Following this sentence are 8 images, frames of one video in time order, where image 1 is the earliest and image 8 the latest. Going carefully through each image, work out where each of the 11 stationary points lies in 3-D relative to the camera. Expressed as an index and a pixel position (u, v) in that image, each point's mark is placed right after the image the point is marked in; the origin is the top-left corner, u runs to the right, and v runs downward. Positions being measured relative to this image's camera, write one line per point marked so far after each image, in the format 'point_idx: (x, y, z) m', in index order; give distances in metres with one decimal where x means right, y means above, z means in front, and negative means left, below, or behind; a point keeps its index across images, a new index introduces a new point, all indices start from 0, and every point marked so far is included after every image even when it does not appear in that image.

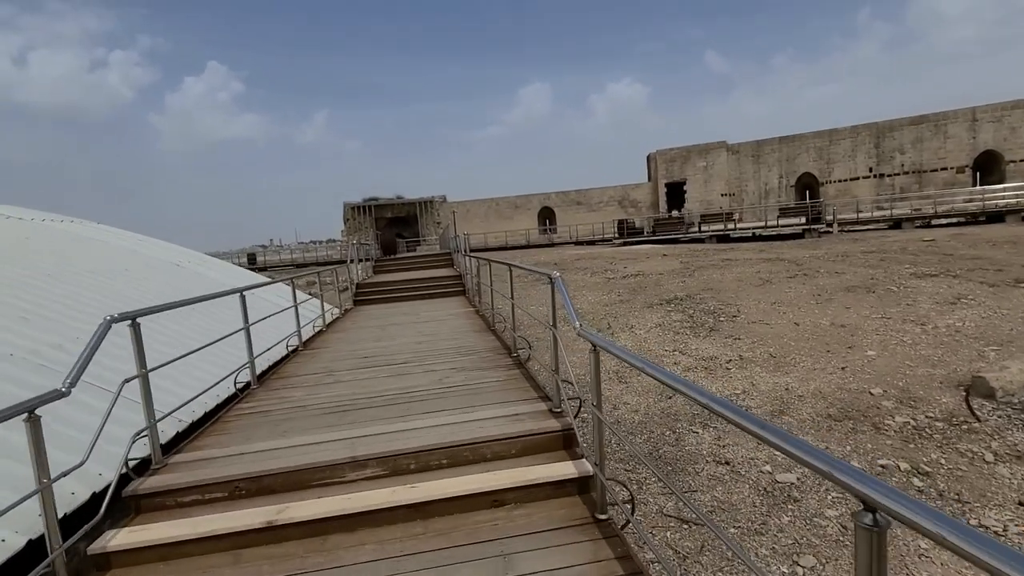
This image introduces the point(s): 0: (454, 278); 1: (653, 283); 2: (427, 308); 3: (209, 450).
0: (-1.6, +0.3, +14.7) m
1: (+3.5, +0.1, +13.1) m
2: (-1.9, -0.5, +11.7) m
3: (-2.1, -1.1, +3.7) m
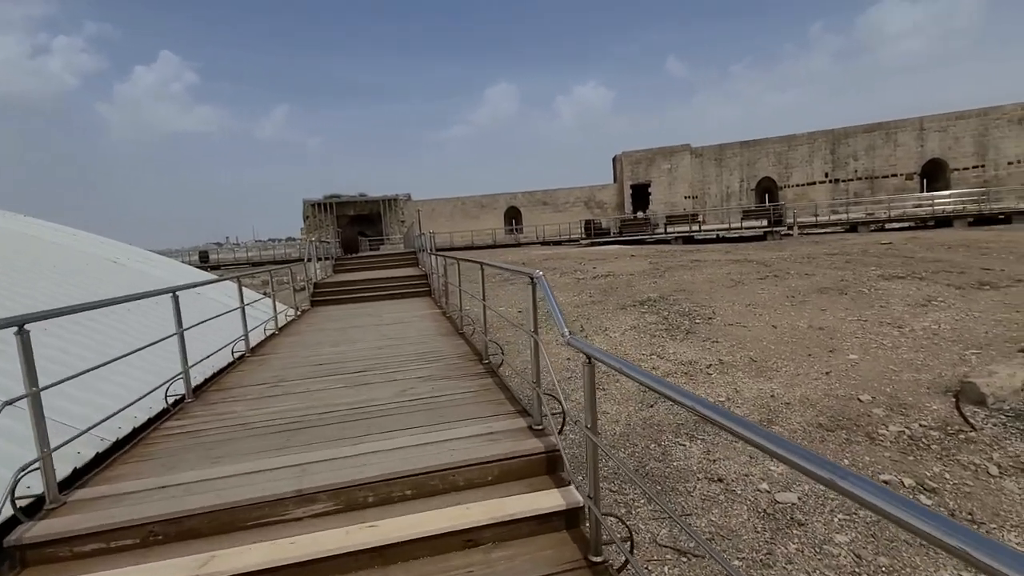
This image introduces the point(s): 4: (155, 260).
0: (-2.5, +0.3, +14.1) m
1: (+2.7, +0.1, +12.8) m
2: (-2.5, -0.5, +11.1) m
3: (-2.3, -1.1, +3.1) m
4: (-9.4, +0.7, +14.1) m
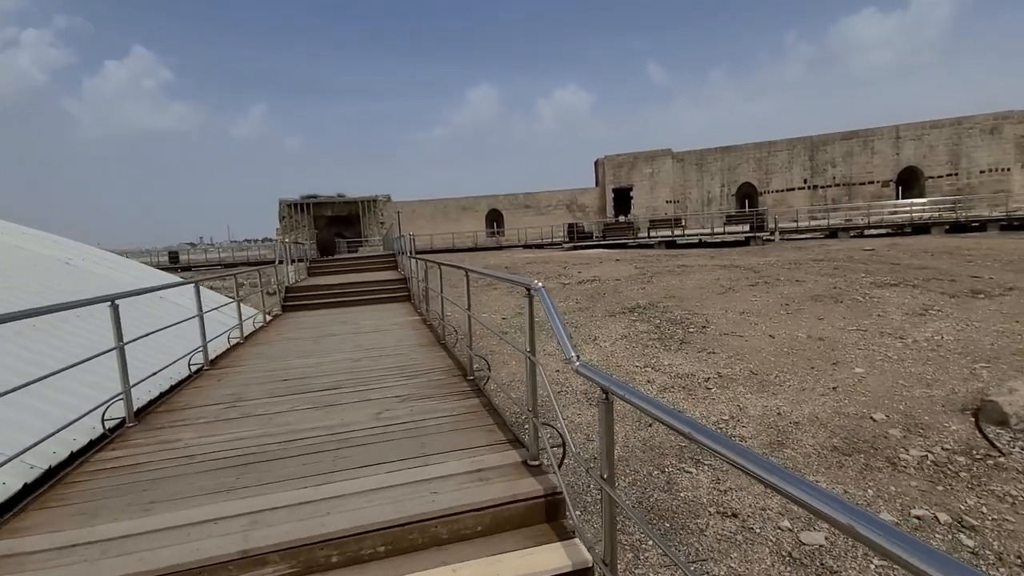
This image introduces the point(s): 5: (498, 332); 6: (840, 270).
0: (-2.9, +0.2, +13.5) m
1: (+2.3, 0.0, +12.4) m
2: (-2.9, -0.5, +10.5) m
3: (-2.3, -1.2, +2.5) m
4: (-9.8, +0.6, +13.2) m
5: (-0.2, -0.8, +9.3) m
6: (+8.3, +0.5, +13.5) m
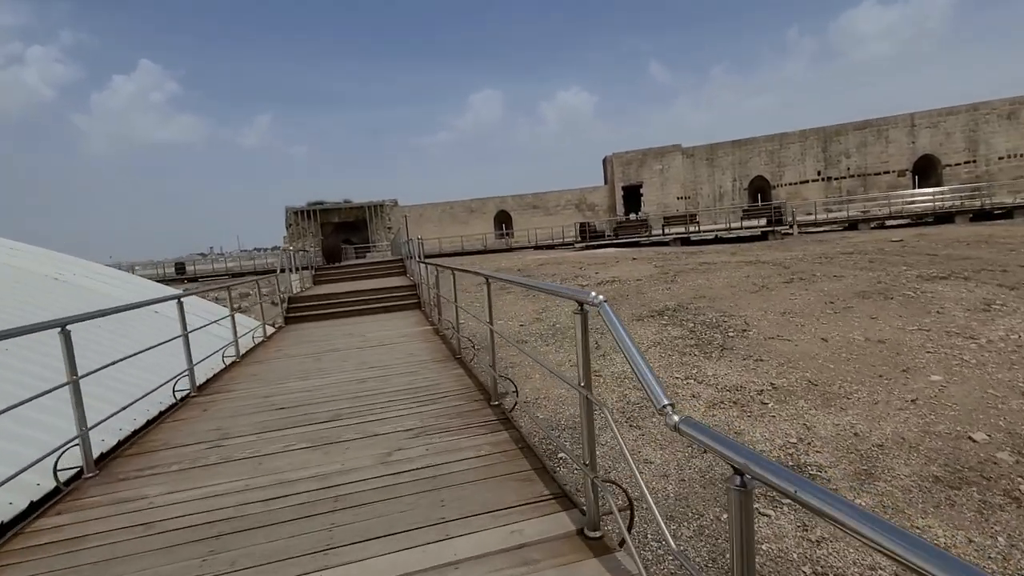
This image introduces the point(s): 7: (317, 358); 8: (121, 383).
0: (-2.5, 0.0, +12.8) m
1: (+2.6, -0.1, +11.6) m
2: (-2.5, -0.7, +9.8) m
3: (-2.1, -1.3, +1.8) m
4: (-9.5, +0.3, +12.6) m
5: (+0.1, -0.9, +8.6) m
6: (+8.6, +0.6, +12.6) m
7: (-2.6, -0.9, +7.1) m
8: (-5.2, -1.3, +7.1) m
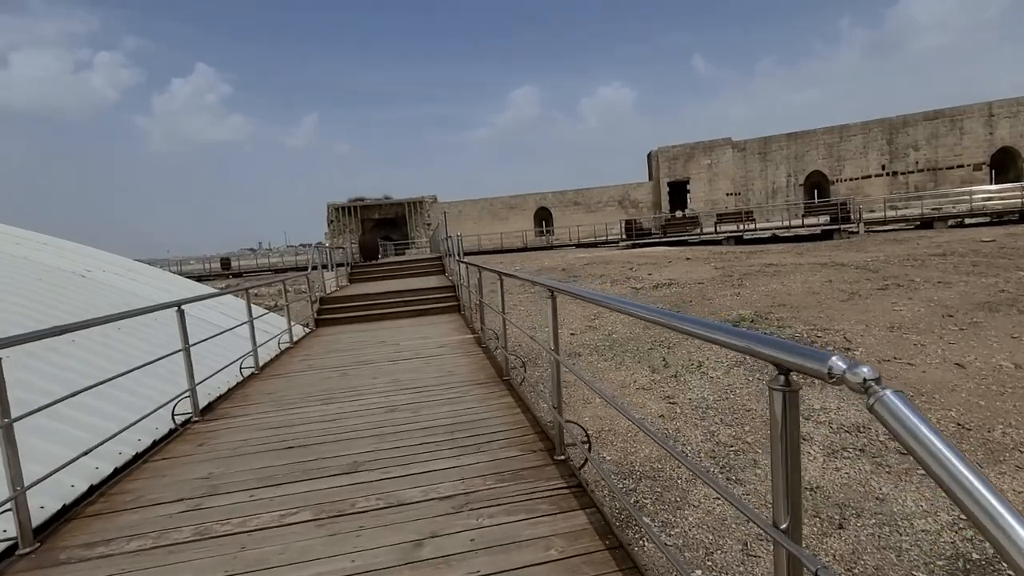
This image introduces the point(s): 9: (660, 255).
0: (-1.5, 0.0, +11.9) m
1: (+3.6, -0.2, +10.3) m
2: (-1.7, -0.7, +8.9) m
3: (-1.8, -1.4, +0.9) m
4: (-8.4, +0.3, +12.2) m
5: (+0.8, -1.0, +7.5) m
6: (+9.6, +0.4, +10.9) m
7: (-2.0, -1.0, +6.2) m
8: (-4.6, -1.3, +6.4) m
9: (+5.5, +1.3, +19.9) m
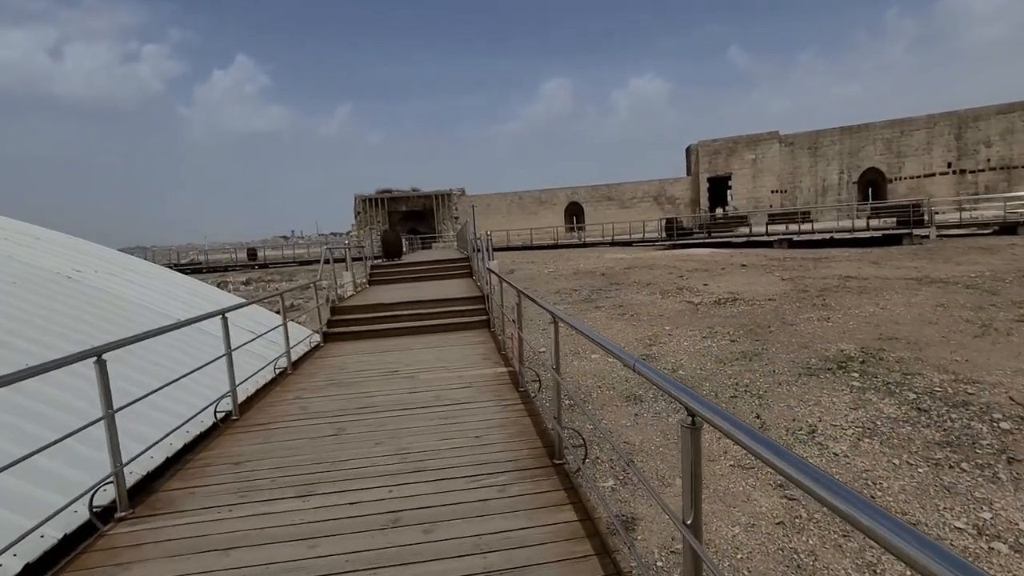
0: (-0.8, -0.2, +10.4) m
1: (+4.2, -0.5, +8.6) m
2: (-1.1, -1.0, +7.4) m
3: (-1.6, -1.7, -0.6) m
4: (-7.7, +0.3, +11.0) m
5: (+1.3, -1.3, +5.9) m
6: (+10.3, 0.0, +8.9) m
7: (-1.5, -1.2, +4.8) m
8: (-4.1, -1.5, +5.1) m
9: (+6.7, +1.0, +18.1) m
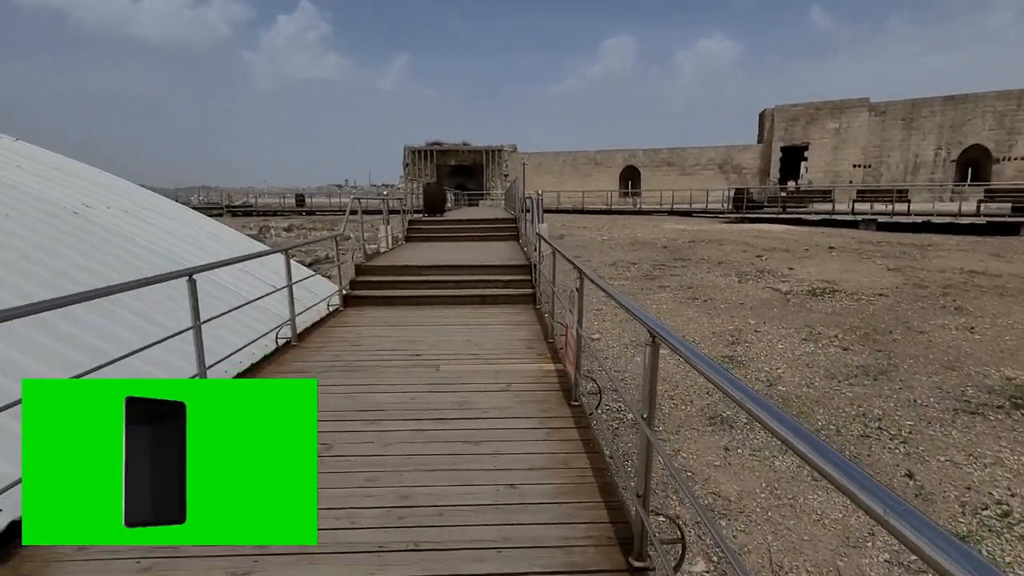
0: (+0.1, +0.3, +8.9) m
1: (+4.9, -0.4, +6.8) m
2: (-0.6, -0.6, +6.1) m
3: (-1.8, -1.8, -1.8) m
4: (-6.7, +1.4, +10.1) m
5: (+1.7, -1.2, +4.4) m
6: (+10.9, -0.4, +6.6) m
7: (-1.2, -1.0, +3.5) m
8: (-3.8, -1.0, +4.0) m
9: (+8.2, +1.5, +15.9) m
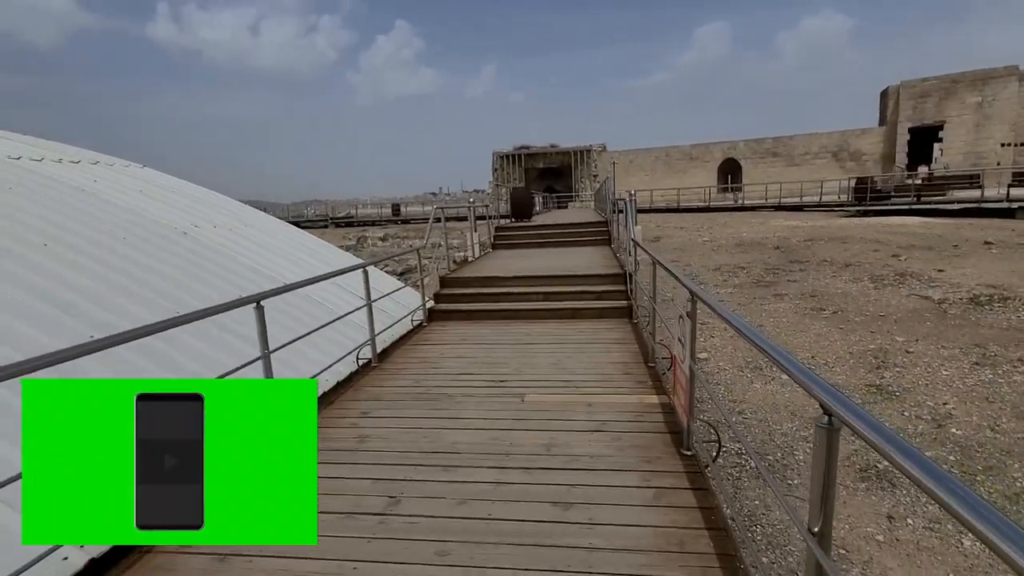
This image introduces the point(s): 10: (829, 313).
0: (+1.5, +0.2, +8.2) m
1: (+5.9, -0.5, +5.3) m
2: (+0.4, -0.8, +5.5) m
3: (-2.1, -2.0, -2.0) m
4: (-5.0, +1.1, +10.5) m
5: (+2.3, -1.3, +3.4) m
6: (+11.8, -0.4, +4.1) m
7: (-0.7, -1.2, +3.0) m
8: (-3.1, -1.3, +4.0) m
9: (+10.6, +1.5, +13.7) m
10: (+4.3, -0.3, +7.3) m
